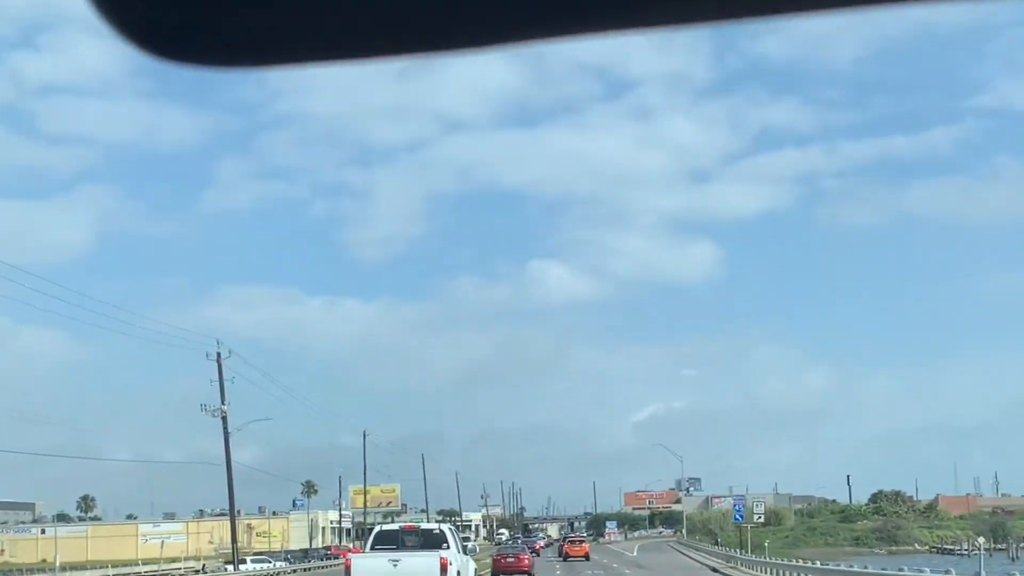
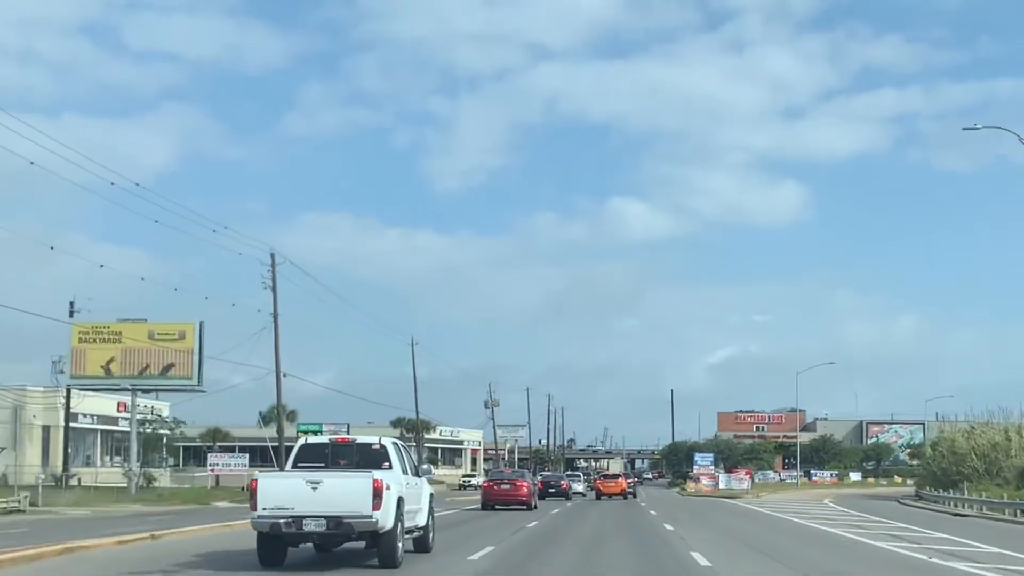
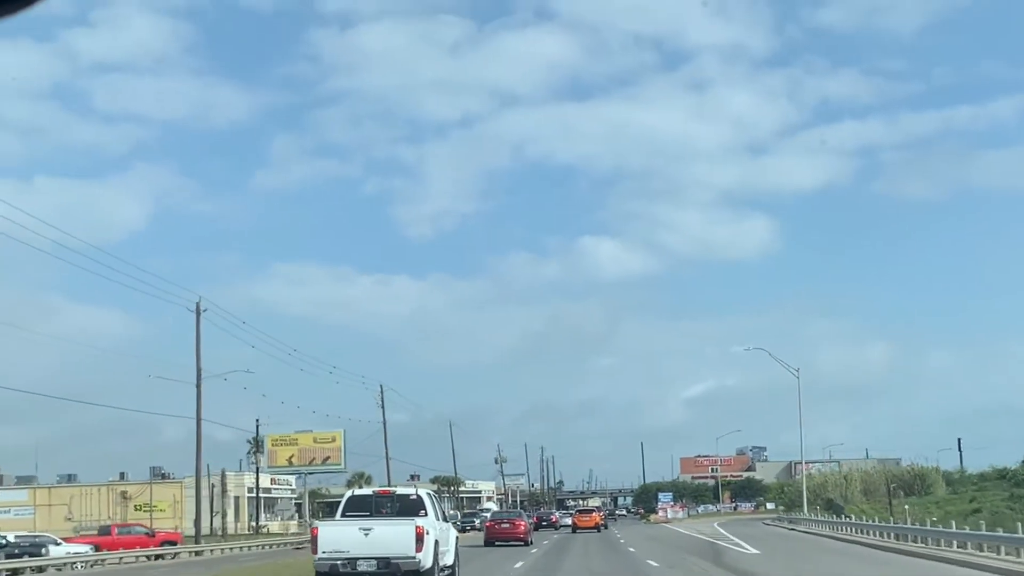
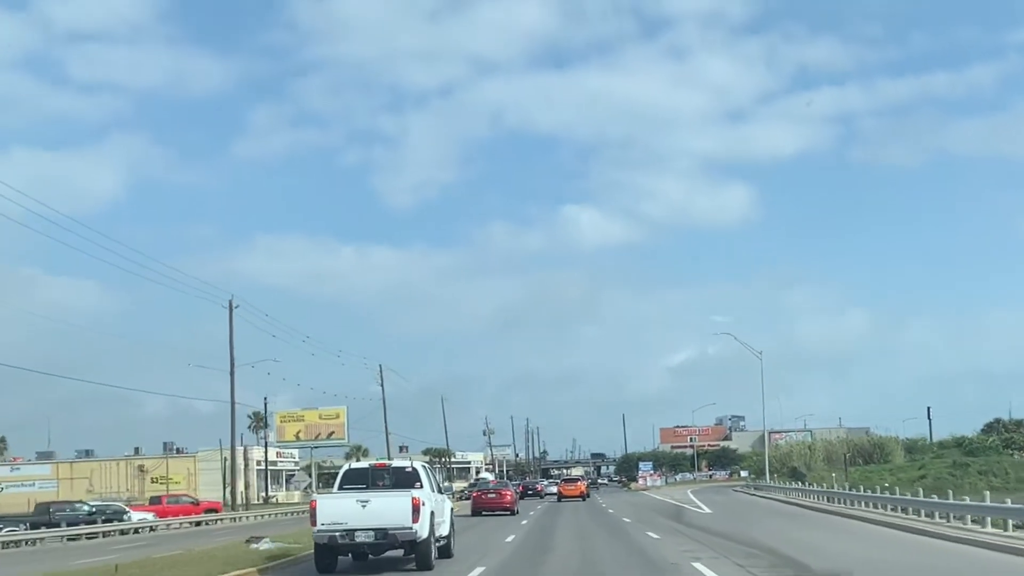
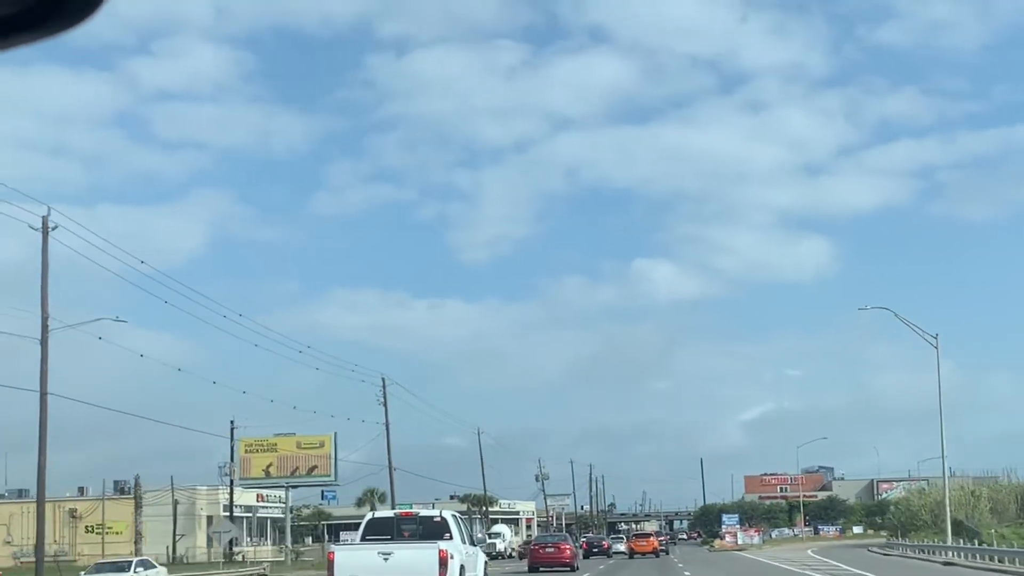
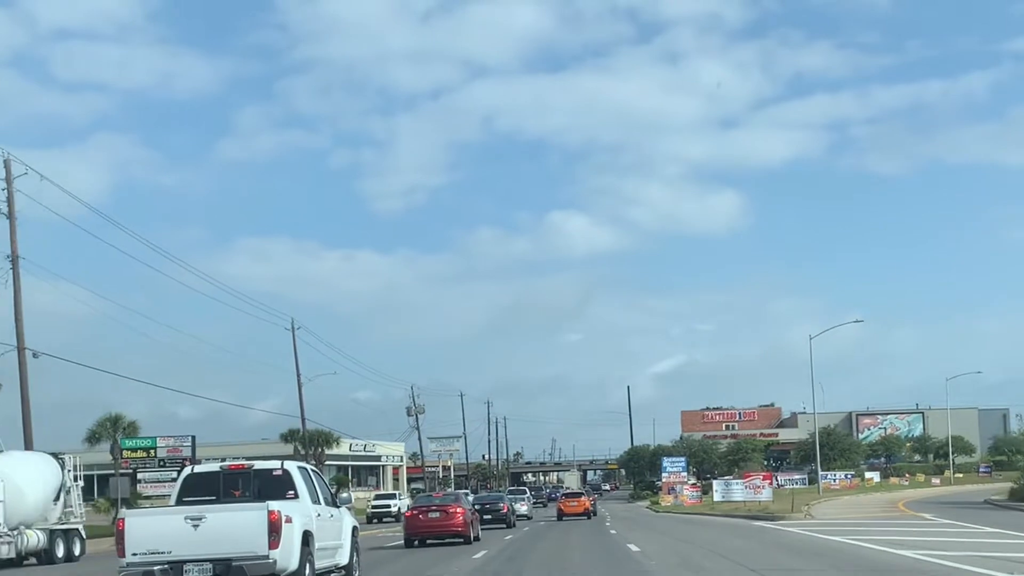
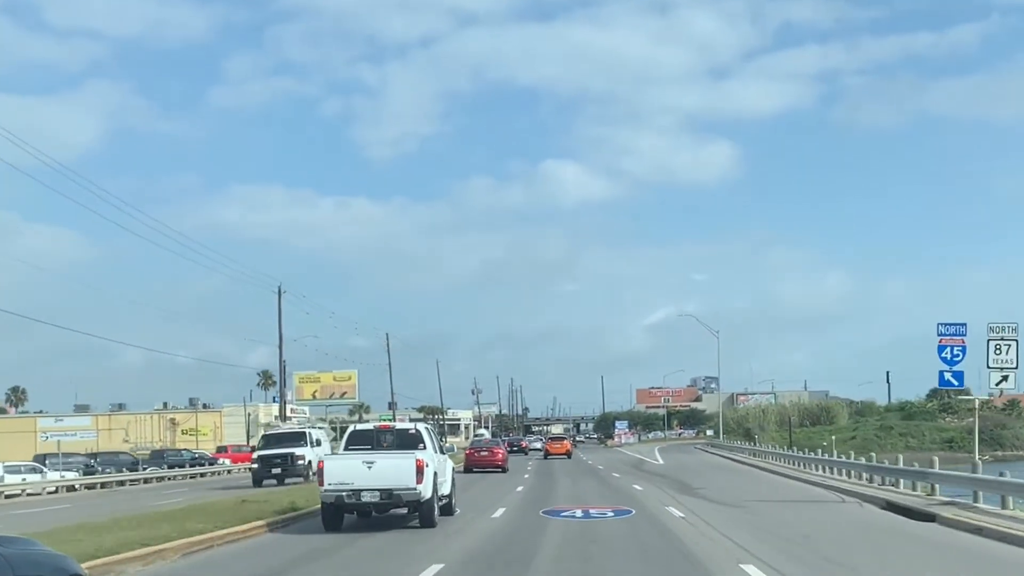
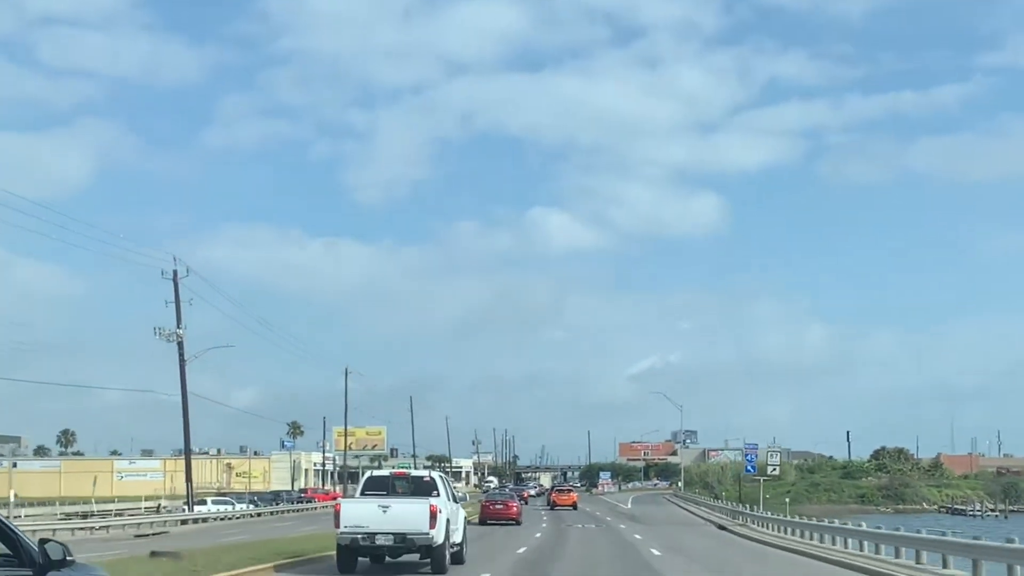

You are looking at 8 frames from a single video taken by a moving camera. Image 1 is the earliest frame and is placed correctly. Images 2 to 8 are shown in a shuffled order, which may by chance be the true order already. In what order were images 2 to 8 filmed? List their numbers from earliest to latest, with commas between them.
8, 7, 4, 3, 5, 2, 6
